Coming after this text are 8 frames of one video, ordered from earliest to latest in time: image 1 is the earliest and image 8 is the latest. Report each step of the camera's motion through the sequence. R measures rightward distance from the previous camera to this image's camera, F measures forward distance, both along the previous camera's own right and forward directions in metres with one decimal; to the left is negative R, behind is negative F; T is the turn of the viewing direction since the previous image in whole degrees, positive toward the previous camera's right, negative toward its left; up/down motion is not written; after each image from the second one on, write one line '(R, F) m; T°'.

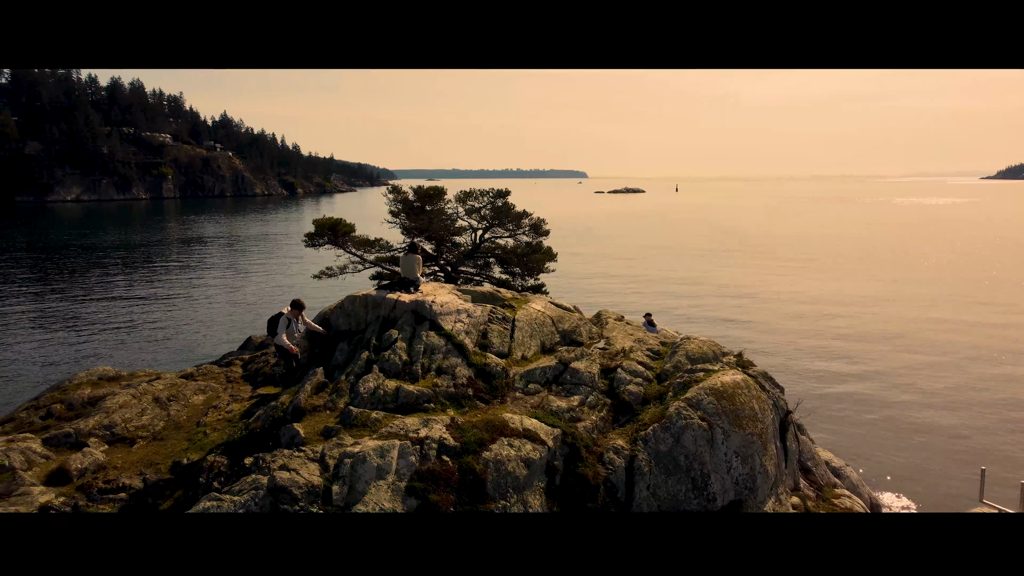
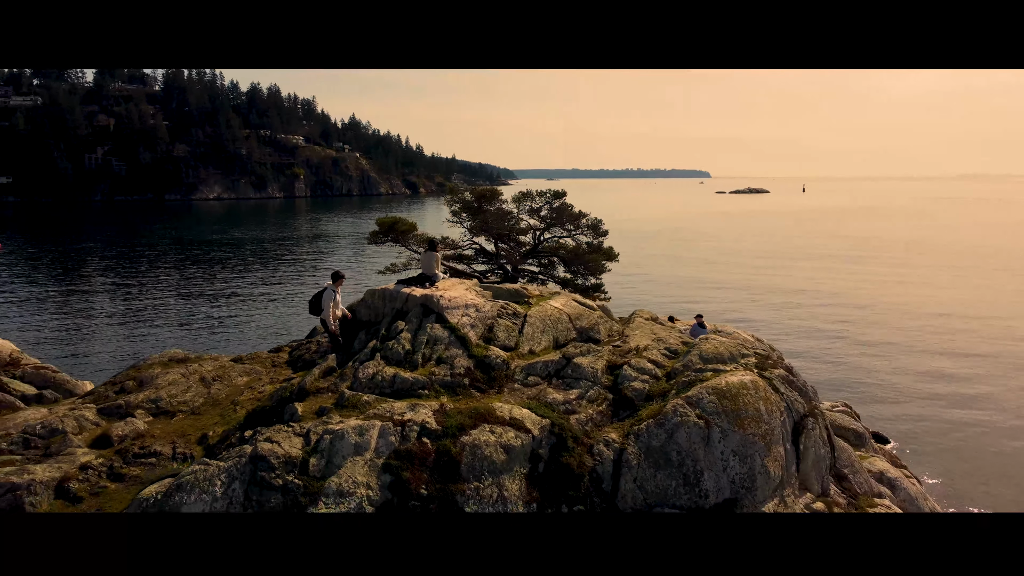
(+1.2, -0.3) m; -8°
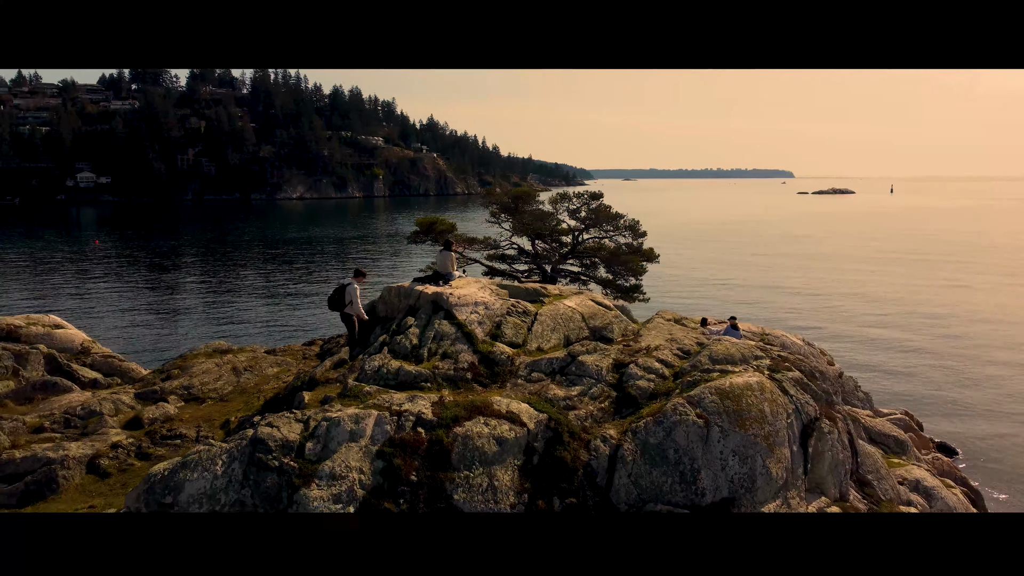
(+0.8, -0.3) m; -5°
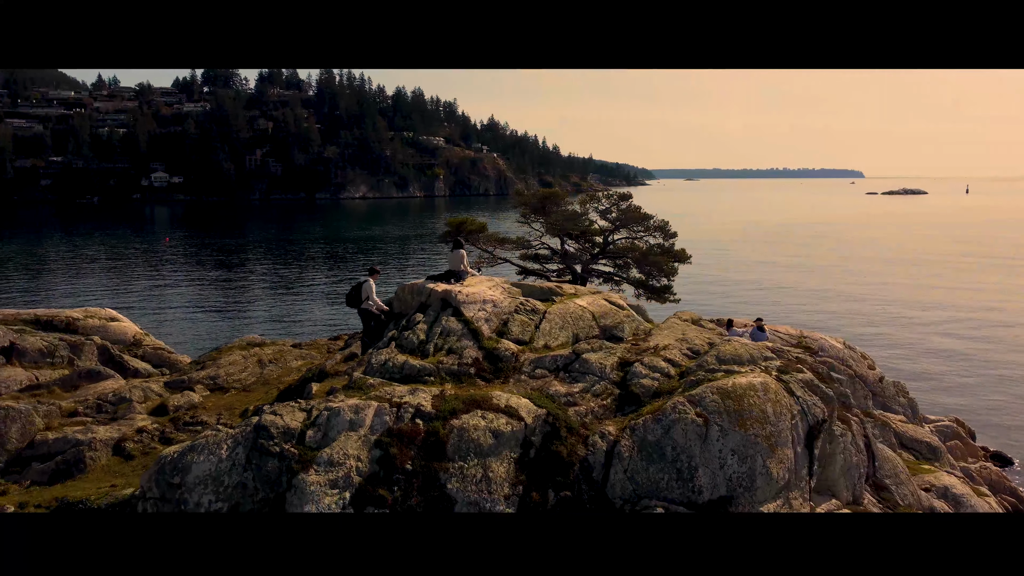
(+0.6, -0.2) m; -4°
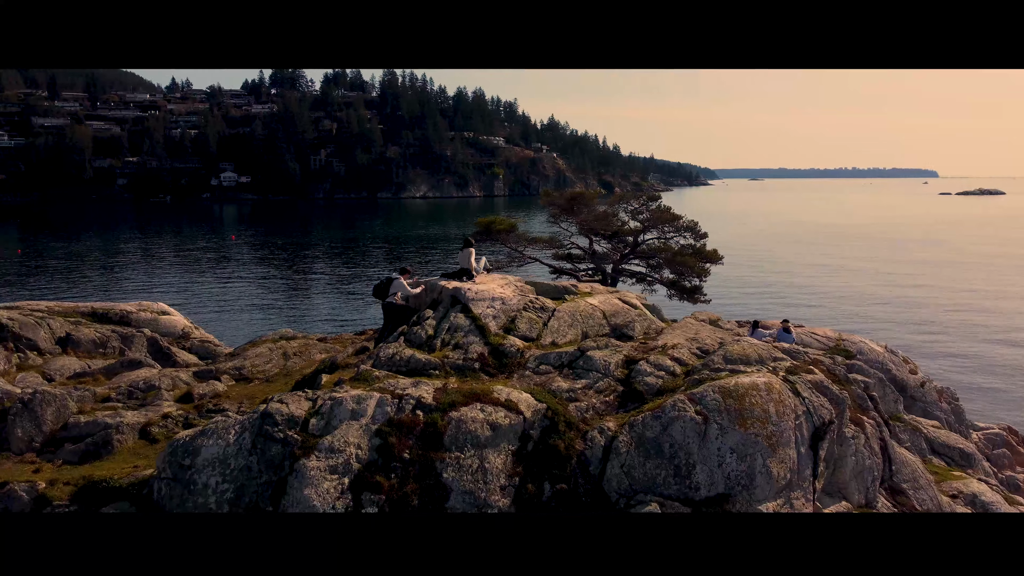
(+0.6, -0.2) m; -4°
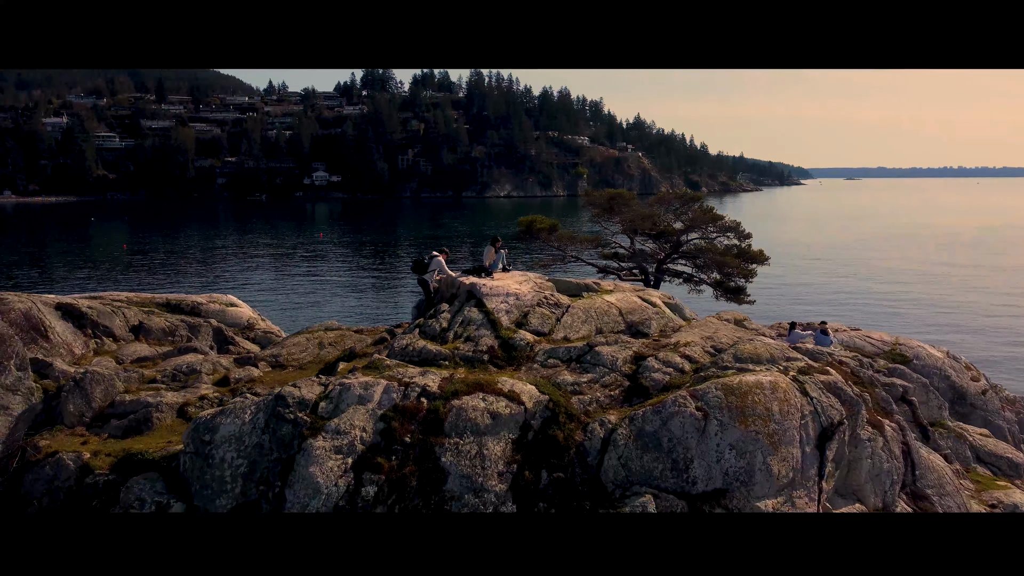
(+0.9, -0.3) m; -6°
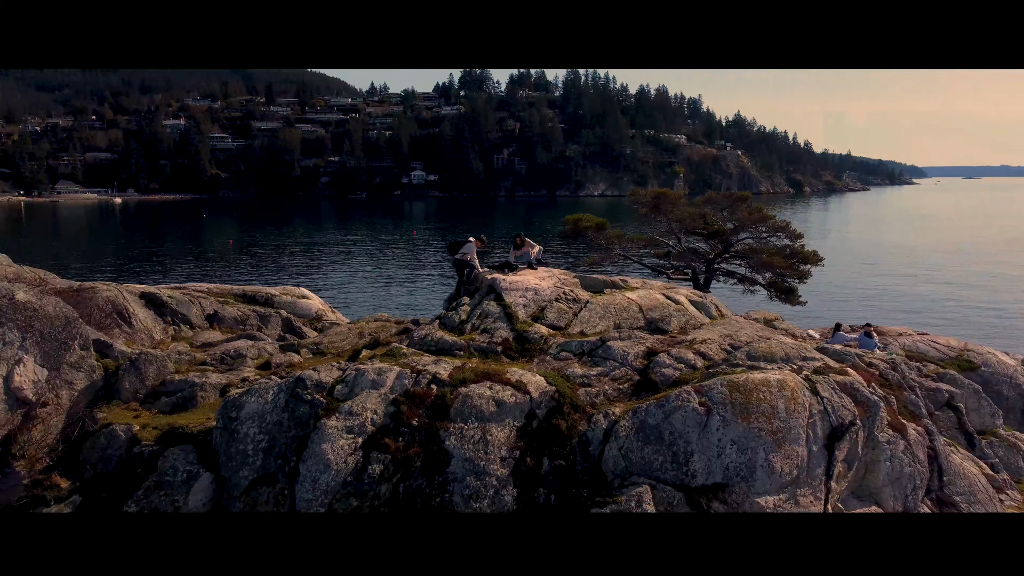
(+1.0, -0.4) m; -7°
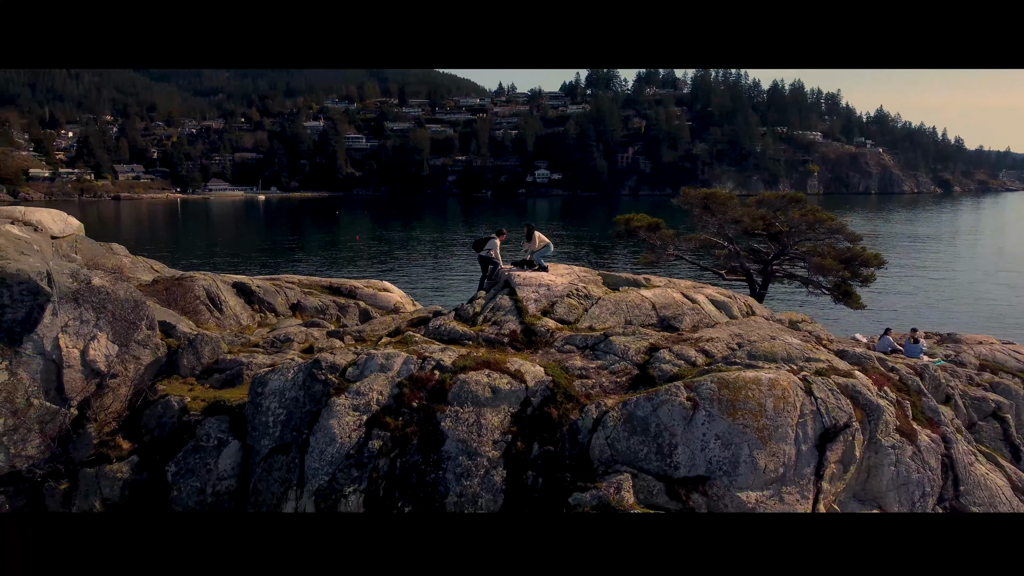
(+1.5, -0.5) m; -9°
